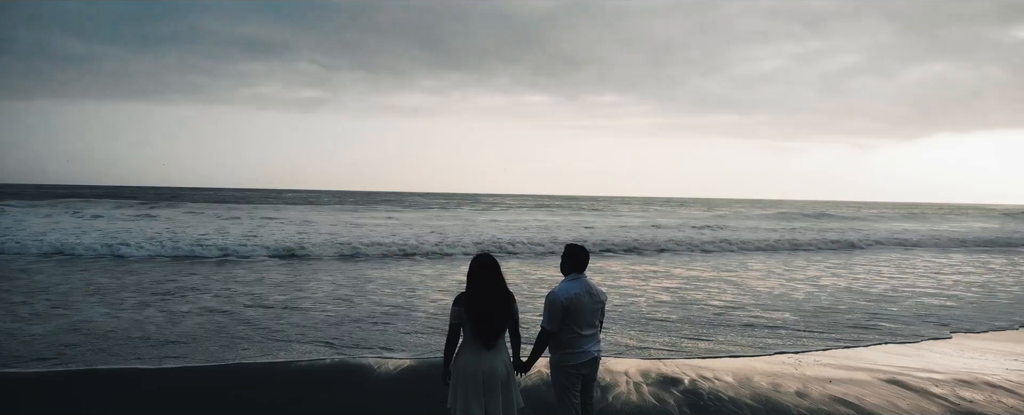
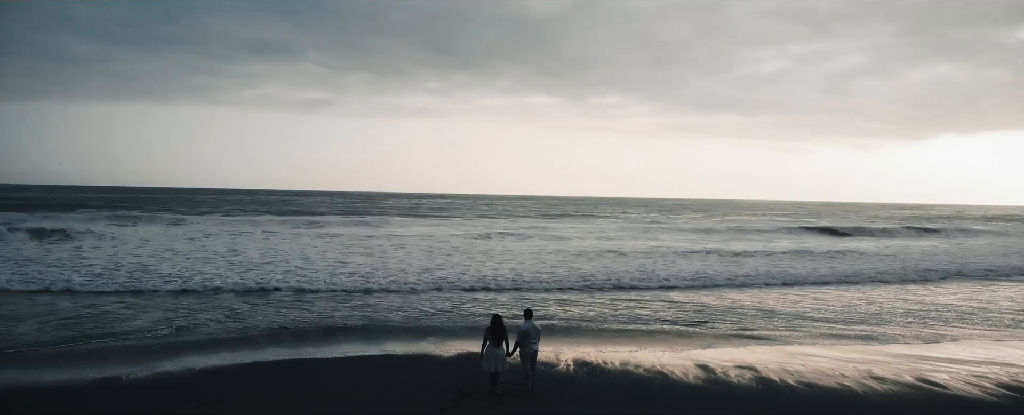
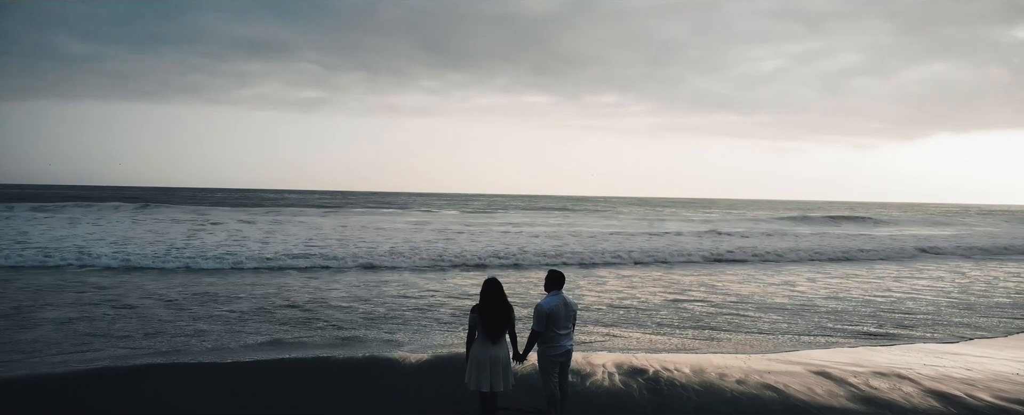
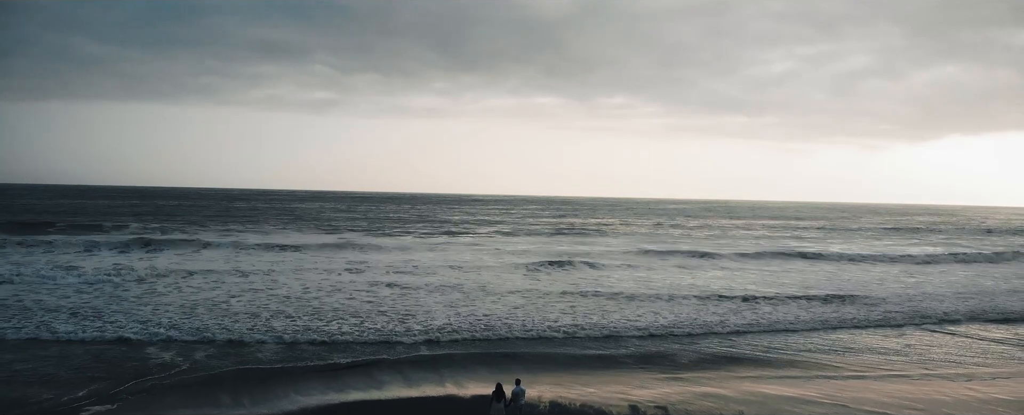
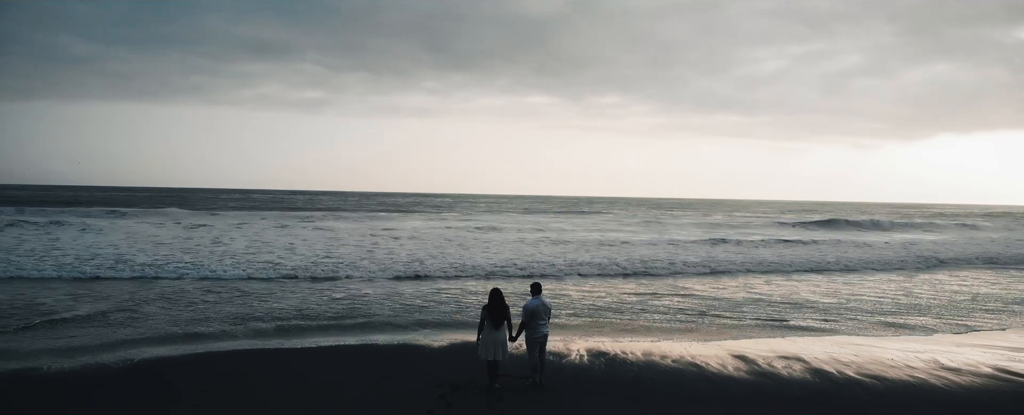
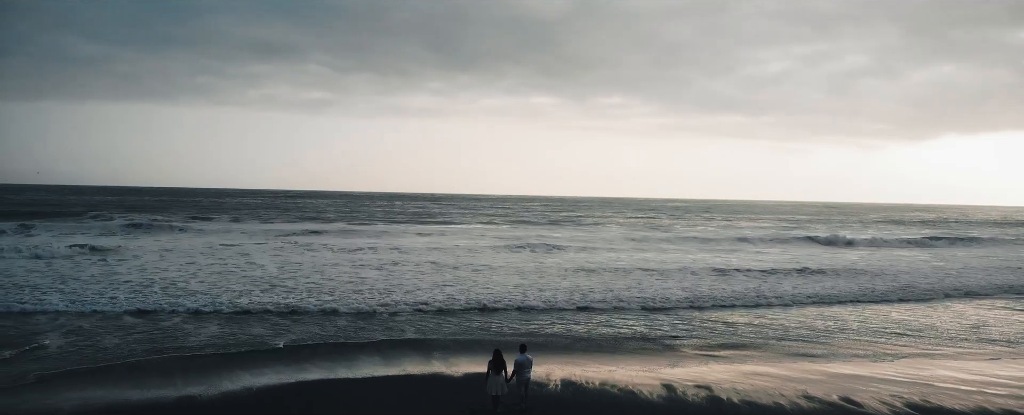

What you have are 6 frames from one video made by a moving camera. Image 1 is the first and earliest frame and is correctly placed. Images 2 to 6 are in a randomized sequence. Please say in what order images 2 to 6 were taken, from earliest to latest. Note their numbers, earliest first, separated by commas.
3, 5, 2, 6, 4
